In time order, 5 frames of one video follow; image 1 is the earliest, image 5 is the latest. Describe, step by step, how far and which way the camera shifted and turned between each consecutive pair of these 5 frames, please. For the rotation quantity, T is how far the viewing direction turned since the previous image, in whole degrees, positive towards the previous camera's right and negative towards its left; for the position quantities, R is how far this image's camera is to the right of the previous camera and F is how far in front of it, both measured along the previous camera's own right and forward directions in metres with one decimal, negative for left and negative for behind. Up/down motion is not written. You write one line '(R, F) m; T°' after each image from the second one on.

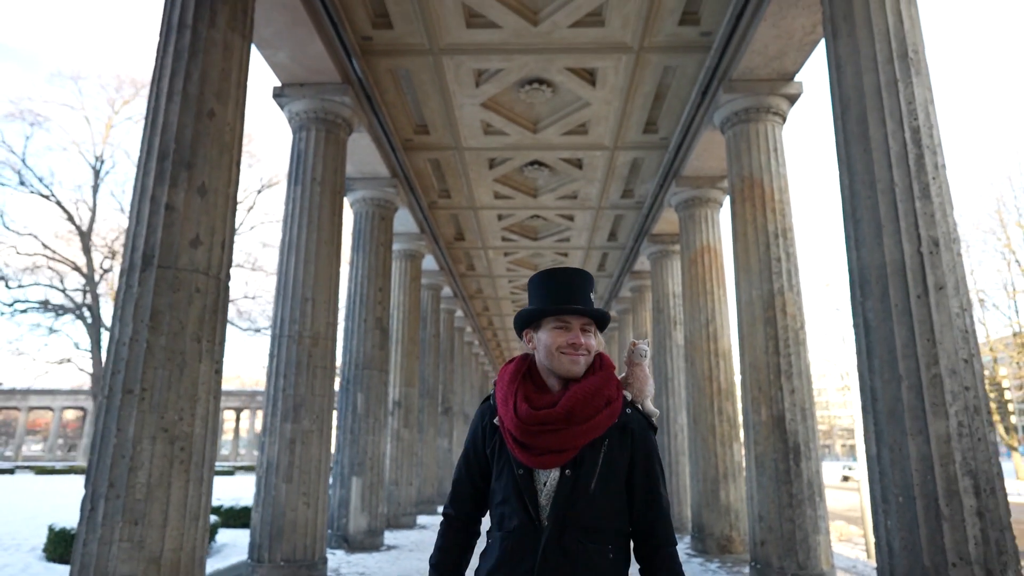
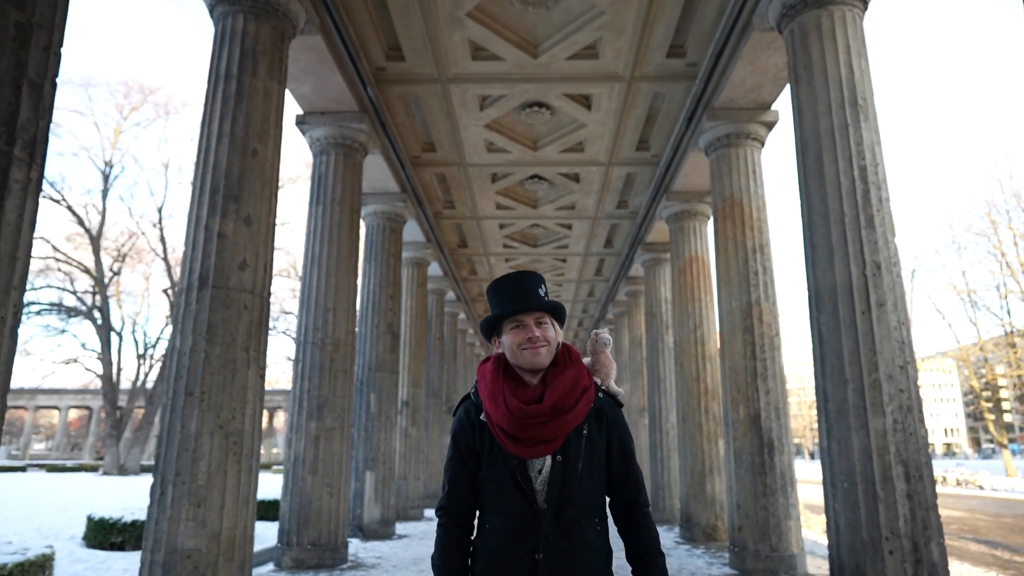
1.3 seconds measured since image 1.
(0.0, -1.1) m; 0°
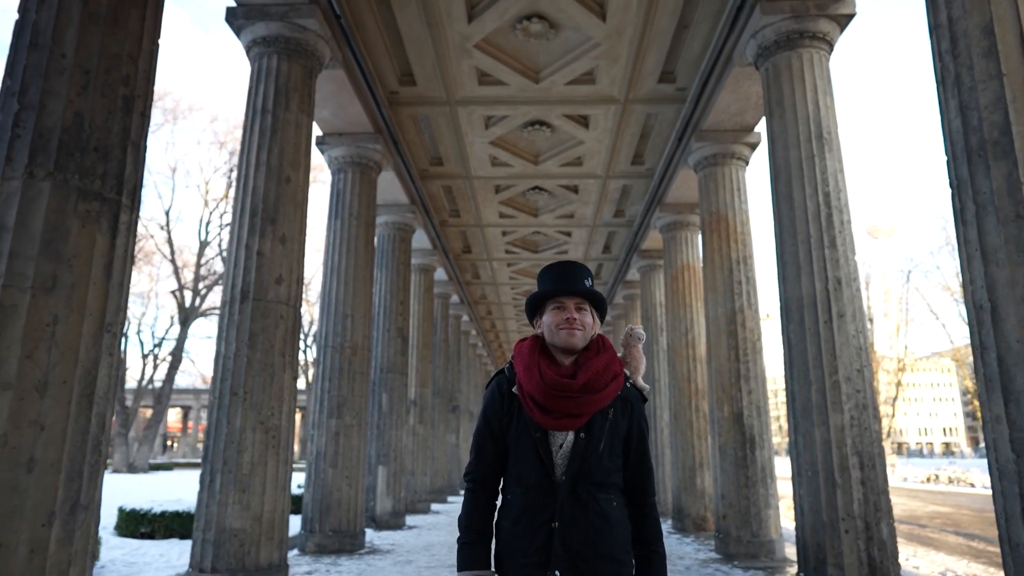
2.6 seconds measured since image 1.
(-0.1, -1.0) m; 0°
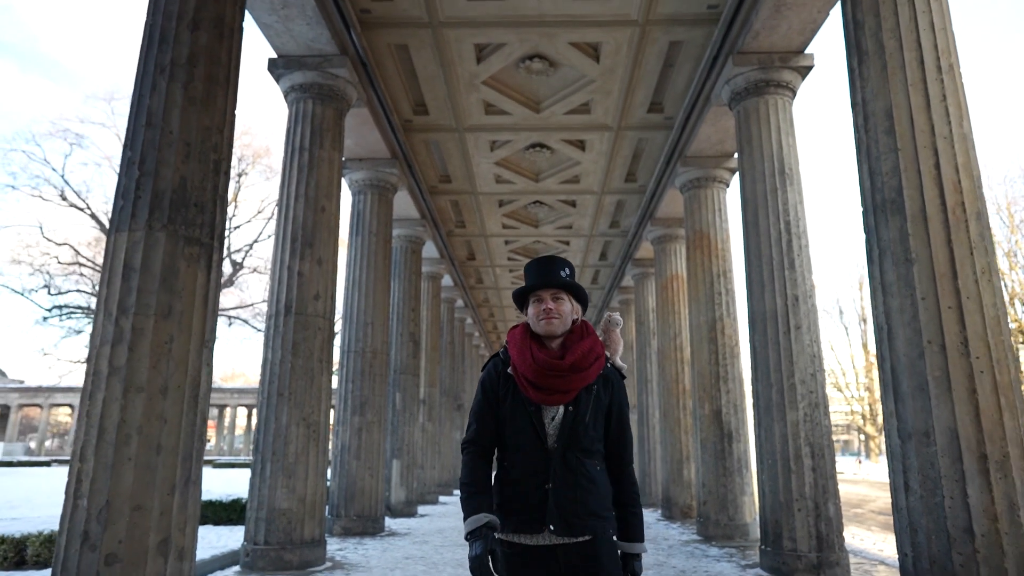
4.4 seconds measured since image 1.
(-0.1, -1.5) m; 0°
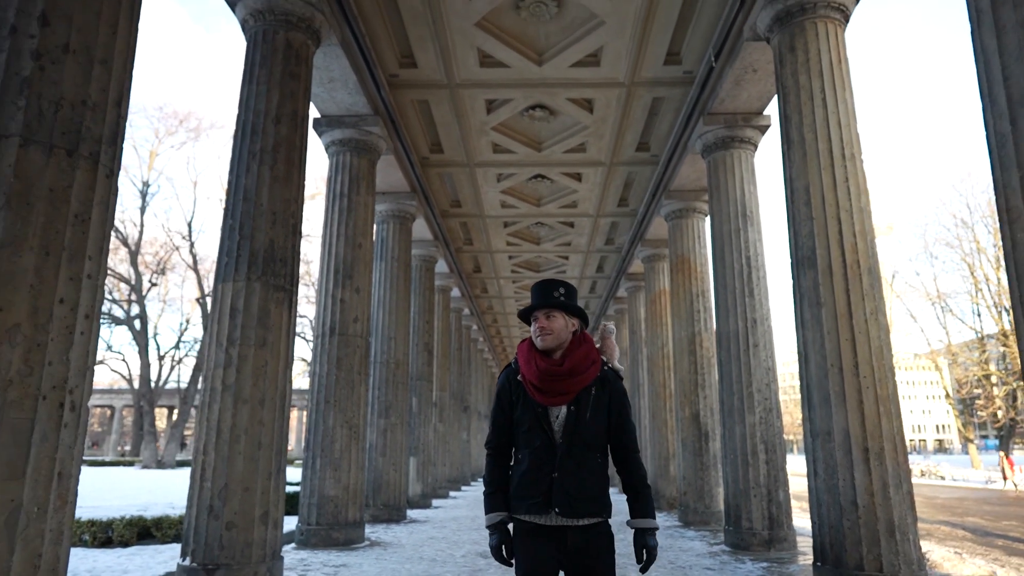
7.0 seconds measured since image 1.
(-0.1, -2.1) m; 0°
